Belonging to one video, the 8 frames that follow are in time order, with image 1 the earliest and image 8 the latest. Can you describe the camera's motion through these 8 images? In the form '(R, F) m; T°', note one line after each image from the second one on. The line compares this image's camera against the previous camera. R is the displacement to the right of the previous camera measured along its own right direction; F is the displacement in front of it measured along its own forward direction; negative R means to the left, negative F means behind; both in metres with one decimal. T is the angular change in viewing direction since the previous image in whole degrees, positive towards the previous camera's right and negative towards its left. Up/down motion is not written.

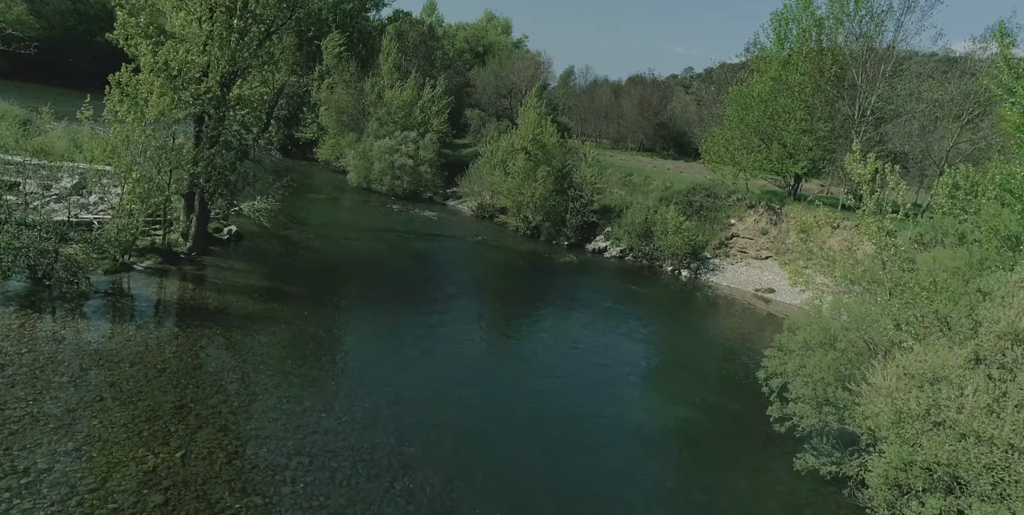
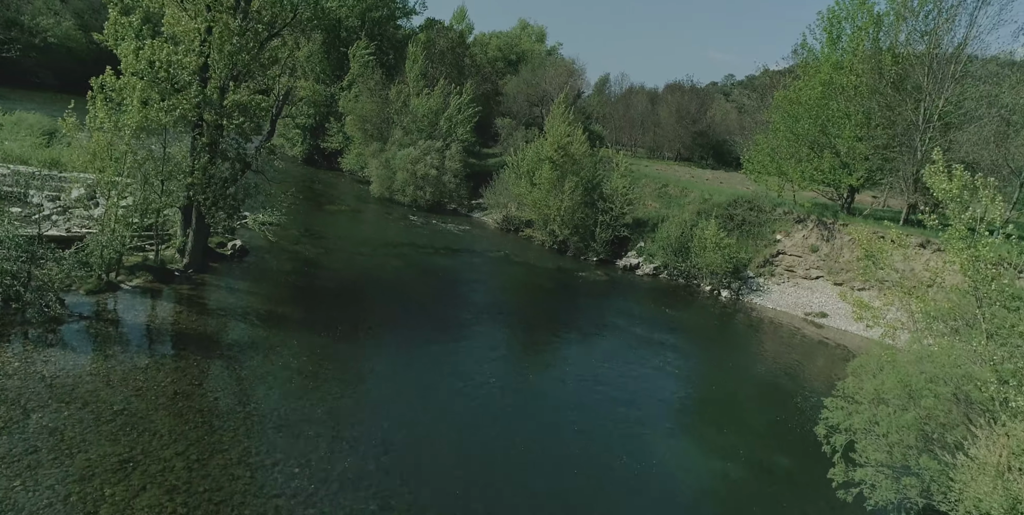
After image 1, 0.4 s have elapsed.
(+0.6, +2.9) m; -3°
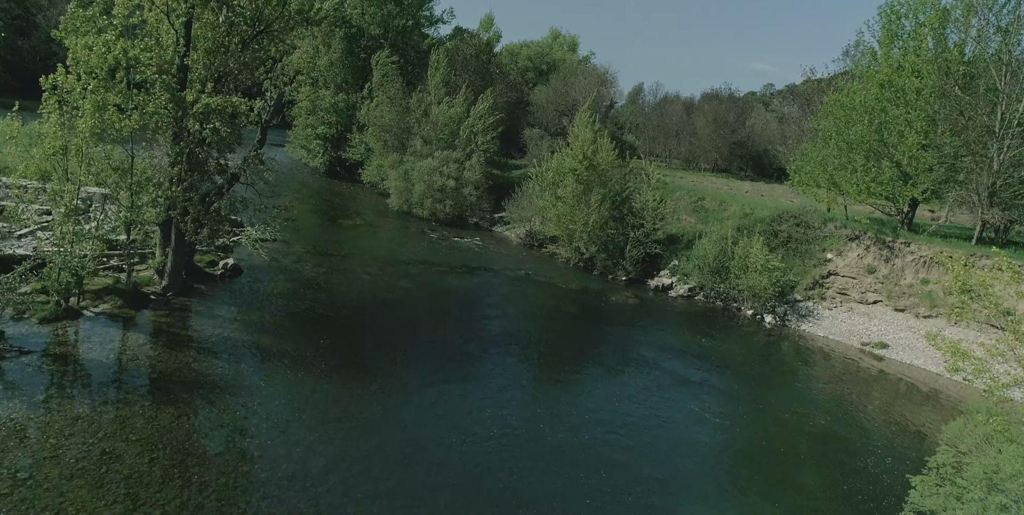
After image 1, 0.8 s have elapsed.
(+0.7, +3.5) m; -3°
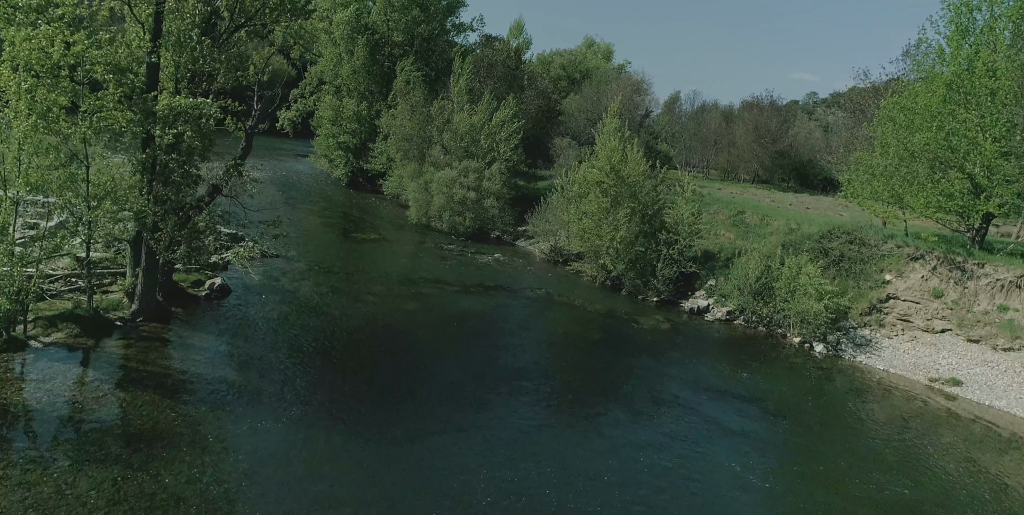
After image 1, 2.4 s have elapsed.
(+0.8, +3.4) m; -3°
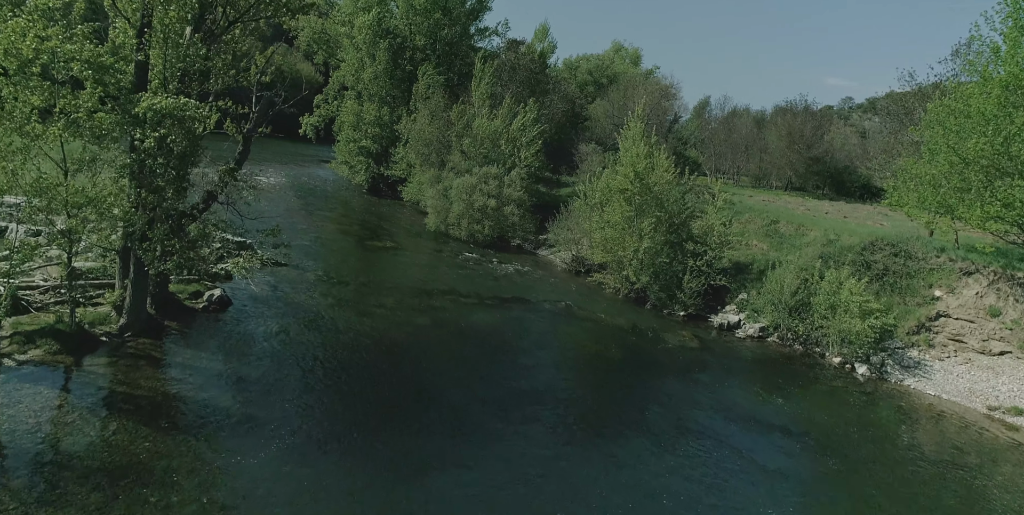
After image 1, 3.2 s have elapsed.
(+0.4, +1.9) m; -2°
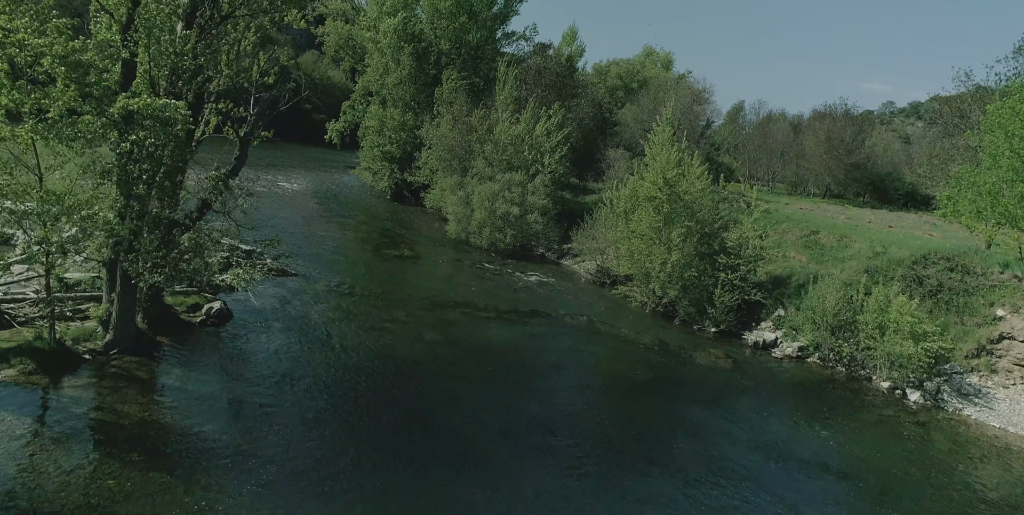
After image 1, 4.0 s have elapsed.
(+0.5, +2.0) m; -2°
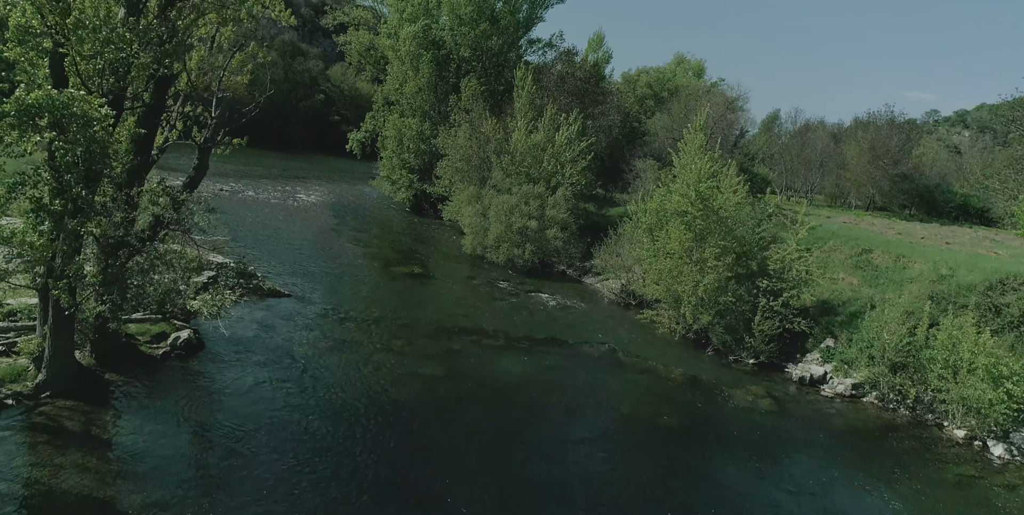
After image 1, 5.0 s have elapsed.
(+0.7, +3.4) m; -2°
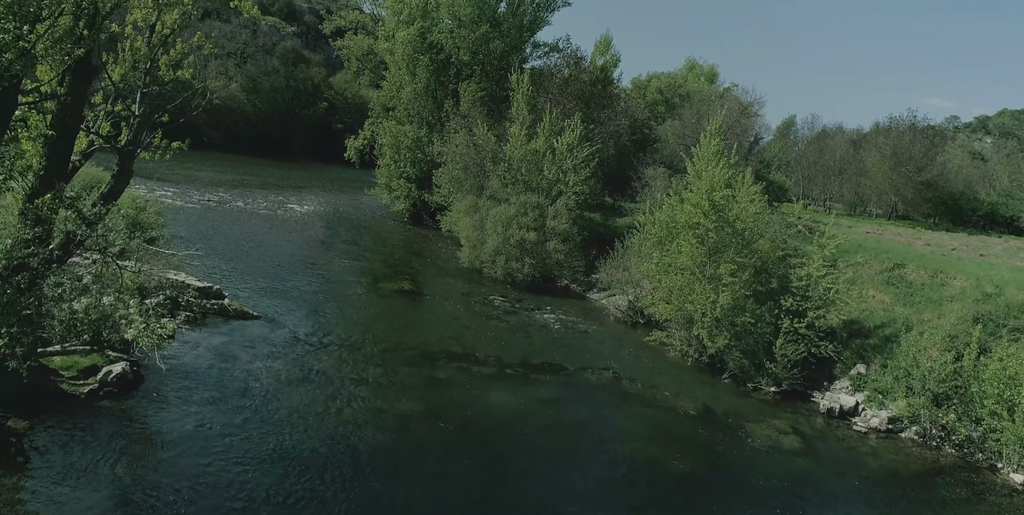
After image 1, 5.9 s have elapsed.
(+0.7, +3.0) m; -1°
